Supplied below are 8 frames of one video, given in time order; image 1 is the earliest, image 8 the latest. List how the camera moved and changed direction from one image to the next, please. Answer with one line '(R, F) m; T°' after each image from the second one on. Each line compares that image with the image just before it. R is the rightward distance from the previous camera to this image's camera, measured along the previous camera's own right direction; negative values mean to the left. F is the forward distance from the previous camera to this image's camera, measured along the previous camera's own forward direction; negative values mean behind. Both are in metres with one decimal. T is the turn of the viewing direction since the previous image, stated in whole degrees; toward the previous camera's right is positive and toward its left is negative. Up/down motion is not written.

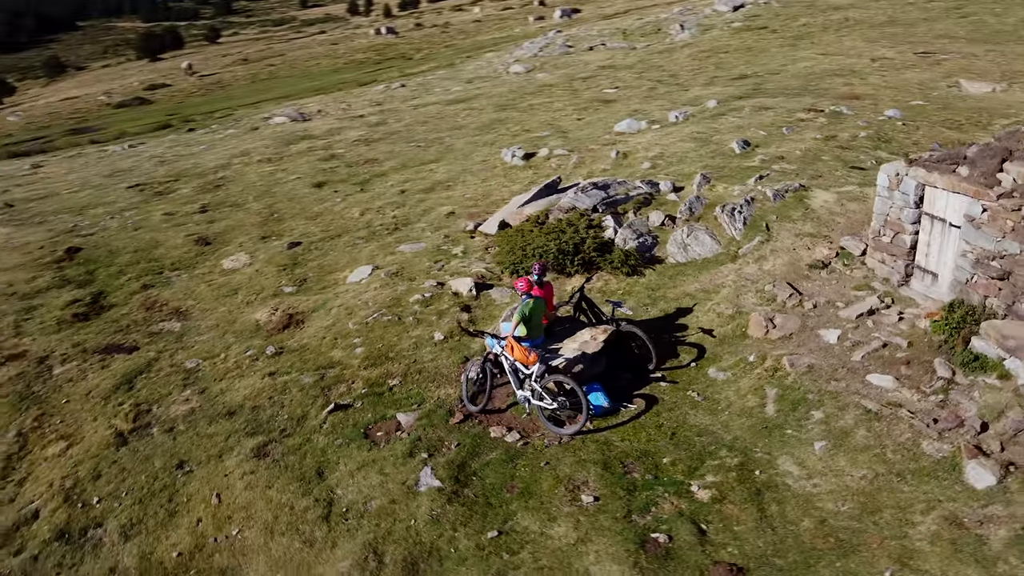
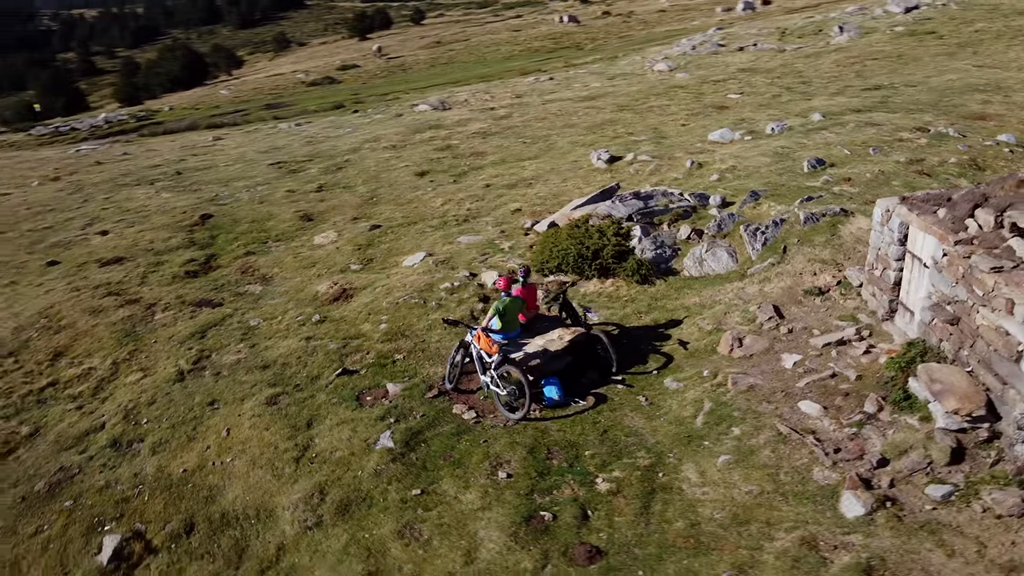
(+3.3, -1.2) m; -13°
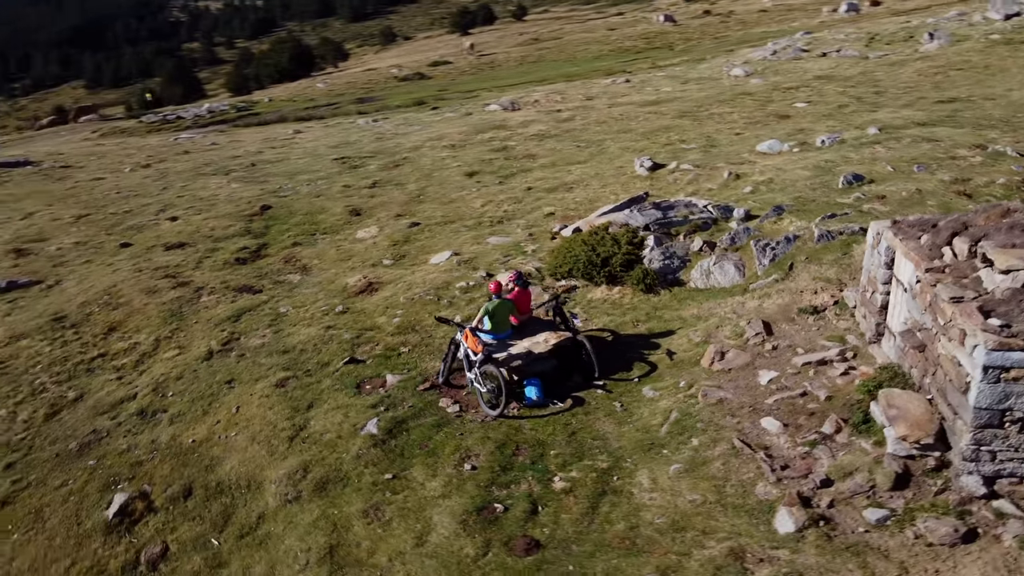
(+1.8, -0.6) m; -7°
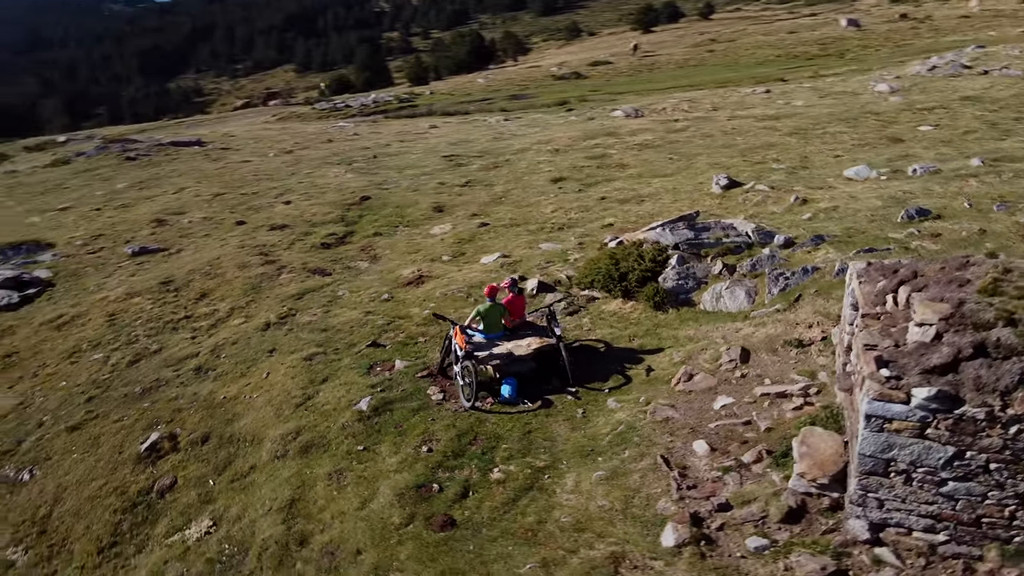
(+3.3, -0.9) m; -12°
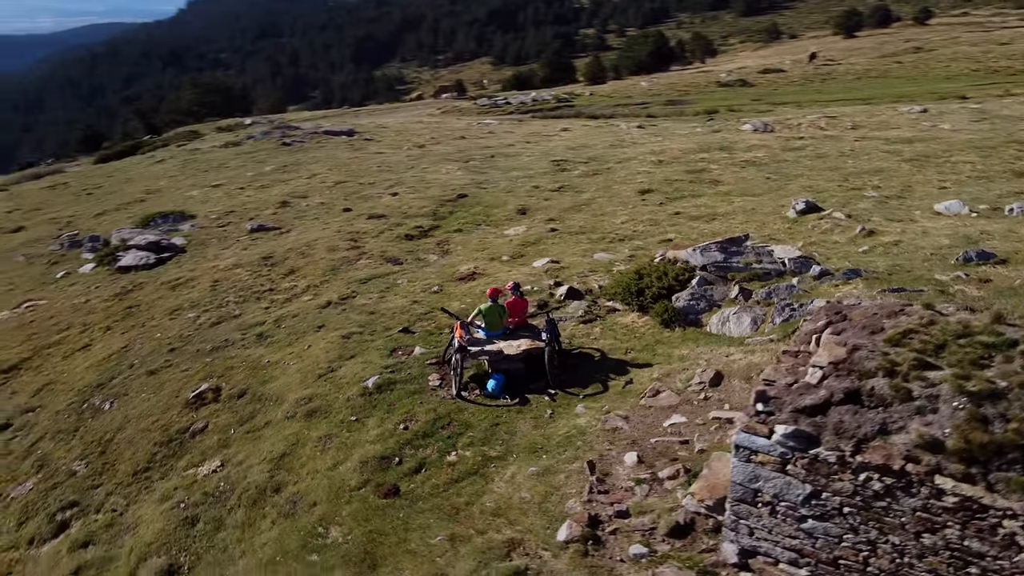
(+3.6, -0.9) m; -12°
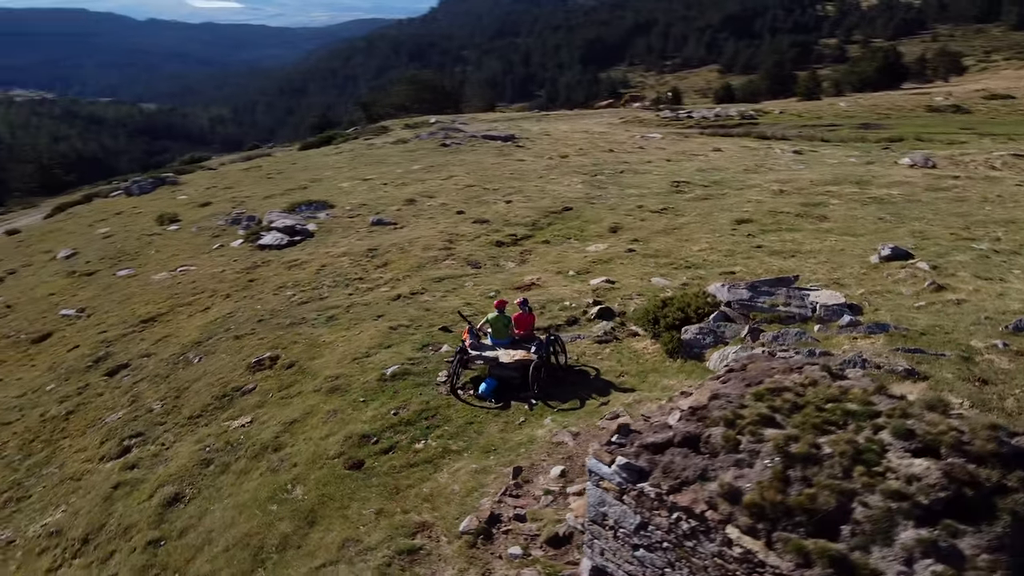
(+4.4, -0.9) m; -14°
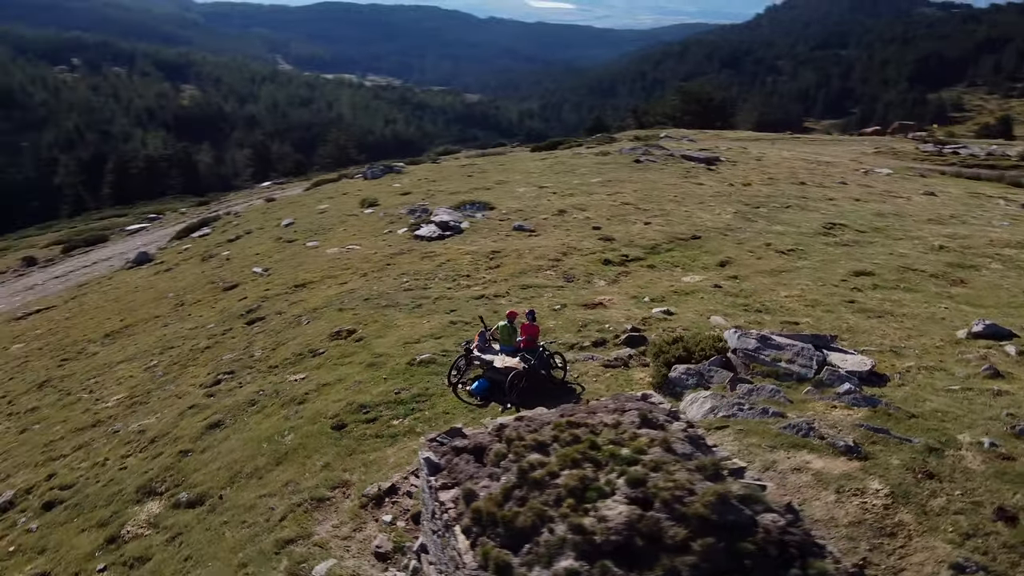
(+6.6, -0.8) m; -20°
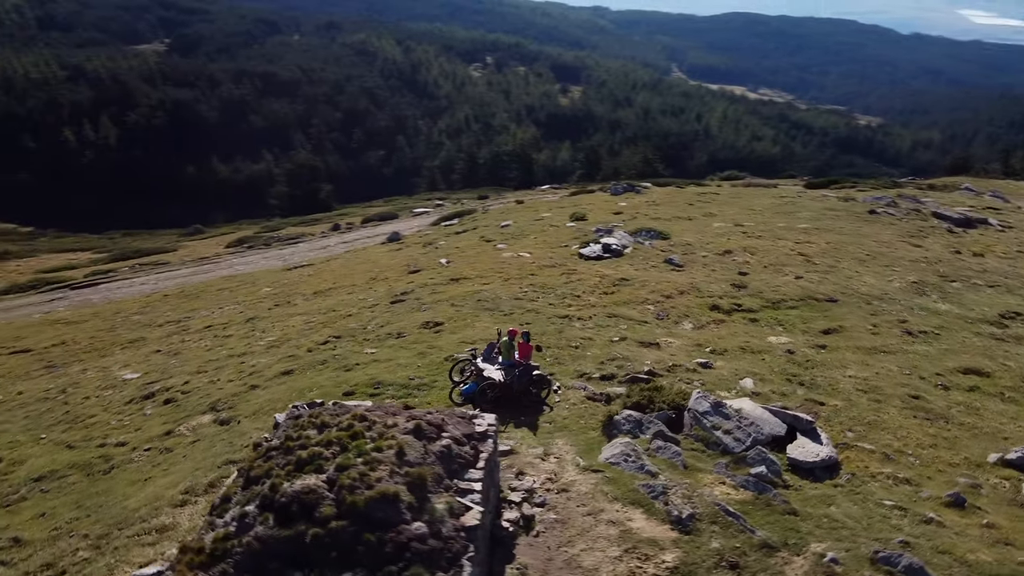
(+9.2, -0.3) m; -25°
